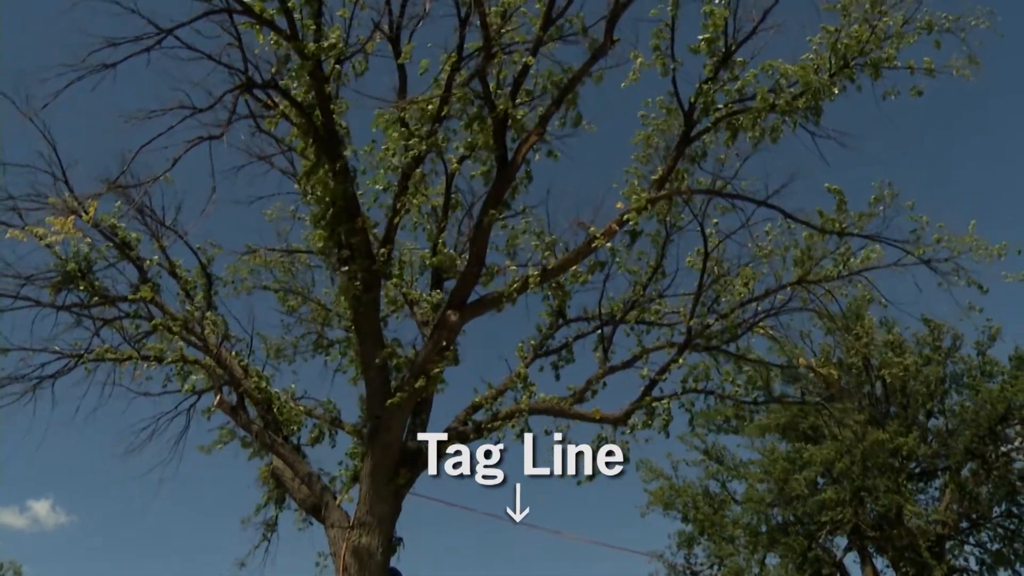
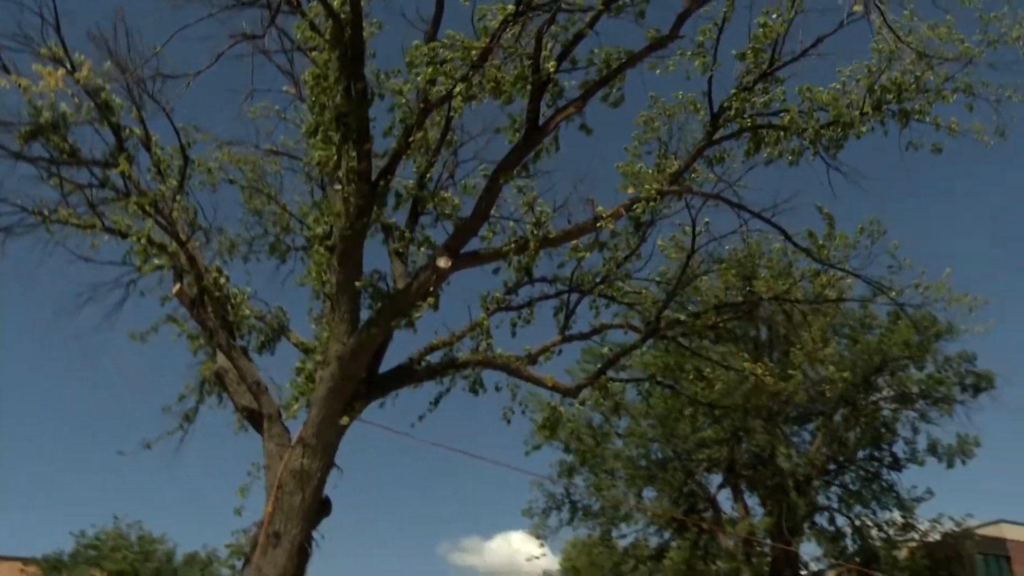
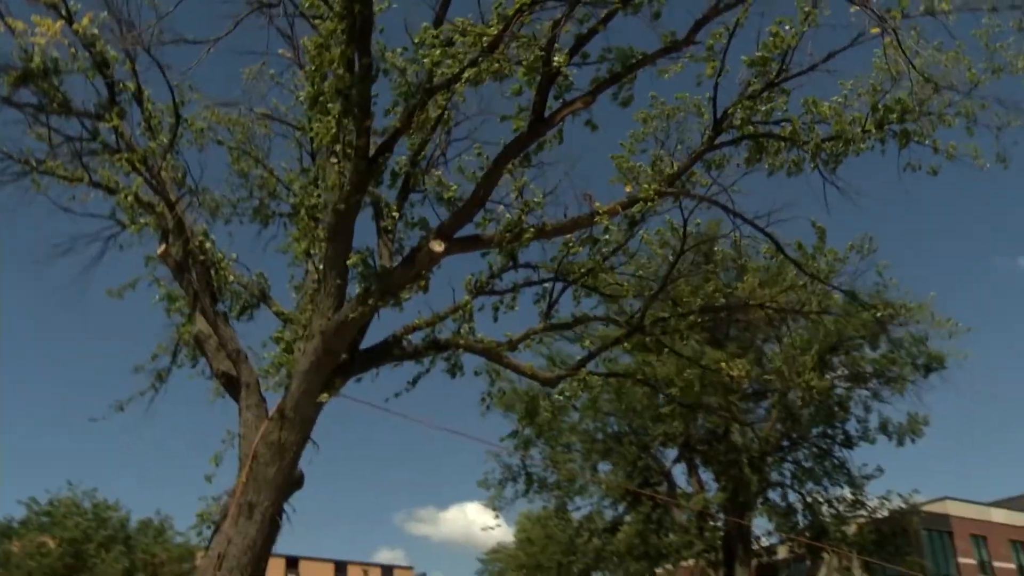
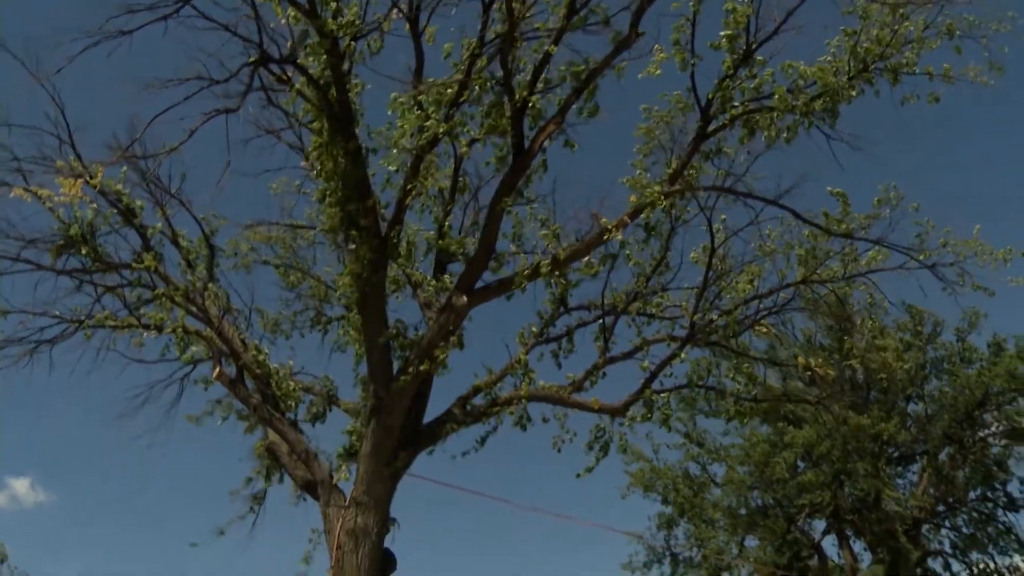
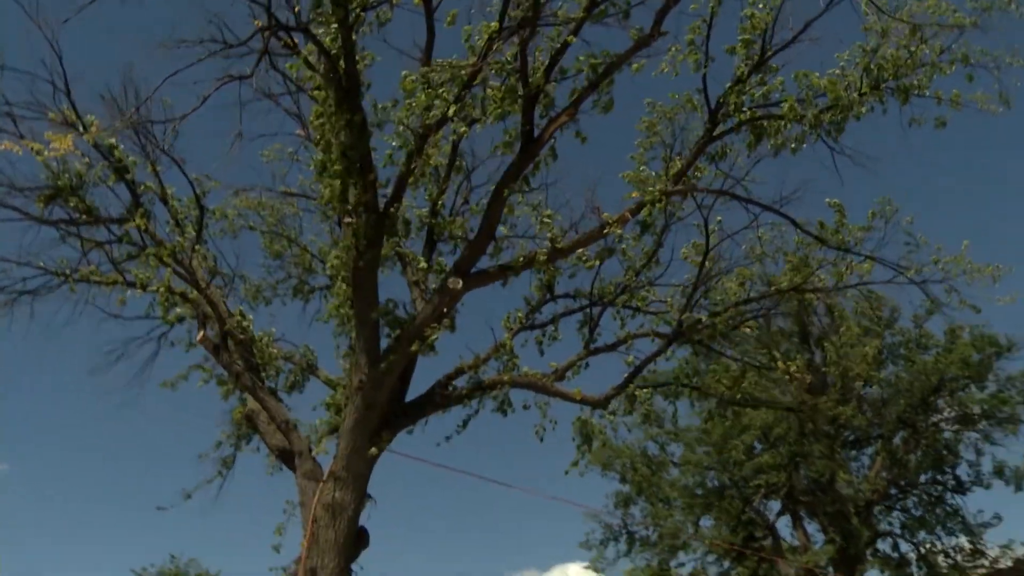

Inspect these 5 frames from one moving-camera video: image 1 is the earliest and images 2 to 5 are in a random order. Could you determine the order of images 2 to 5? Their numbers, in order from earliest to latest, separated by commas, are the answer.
4, 5, 2, 3
